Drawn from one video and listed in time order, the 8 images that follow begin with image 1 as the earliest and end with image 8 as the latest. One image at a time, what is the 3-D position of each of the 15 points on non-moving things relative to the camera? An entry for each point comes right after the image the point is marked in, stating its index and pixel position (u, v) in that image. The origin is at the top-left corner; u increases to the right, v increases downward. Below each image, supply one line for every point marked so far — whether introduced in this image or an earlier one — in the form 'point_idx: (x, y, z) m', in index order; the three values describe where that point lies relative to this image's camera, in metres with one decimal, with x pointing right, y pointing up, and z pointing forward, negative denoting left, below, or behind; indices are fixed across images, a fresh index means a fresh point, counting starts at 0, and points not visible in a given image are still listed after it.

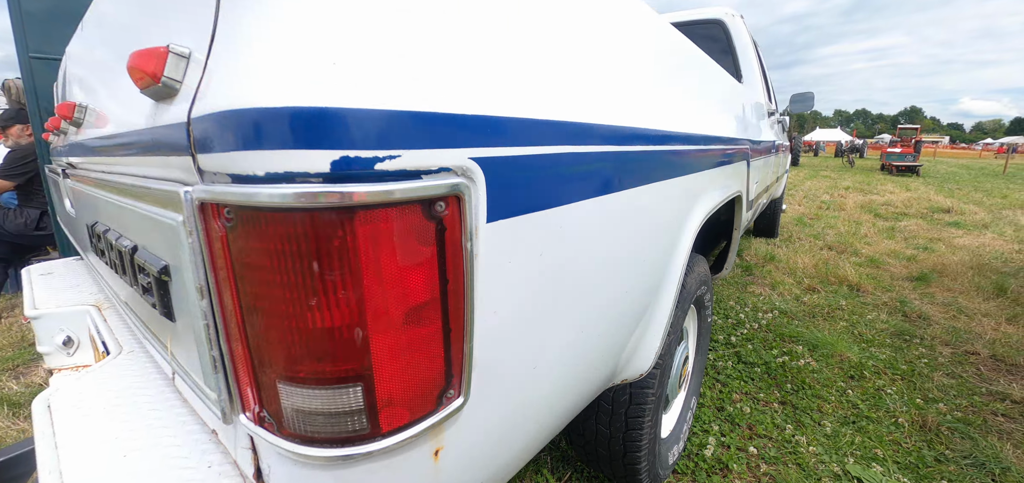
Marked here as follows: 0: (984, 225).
0: (+6.8, +0.2, +6.1) m
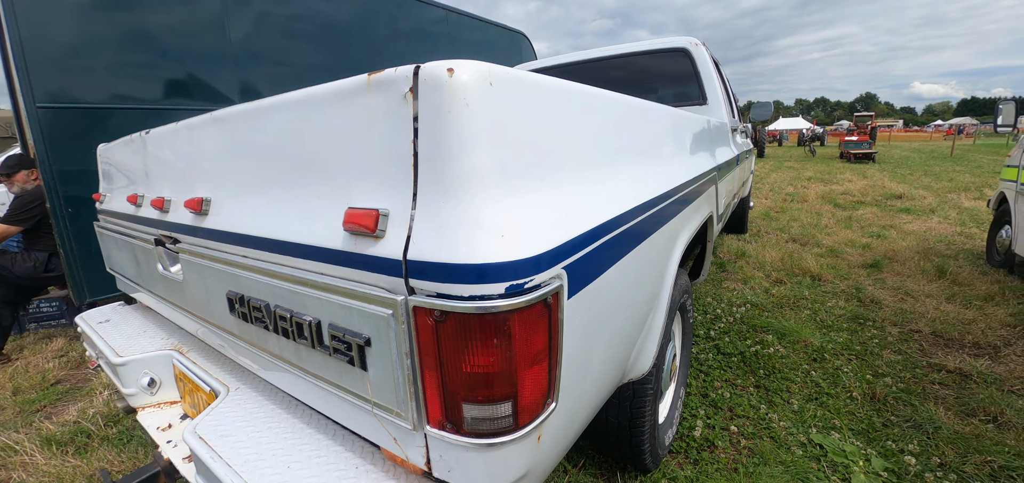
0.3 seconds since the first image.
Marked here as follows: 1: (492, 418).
0: (+6.6, +0.5, +6.6) m
1: (0.0, -0.3, +0.6) m
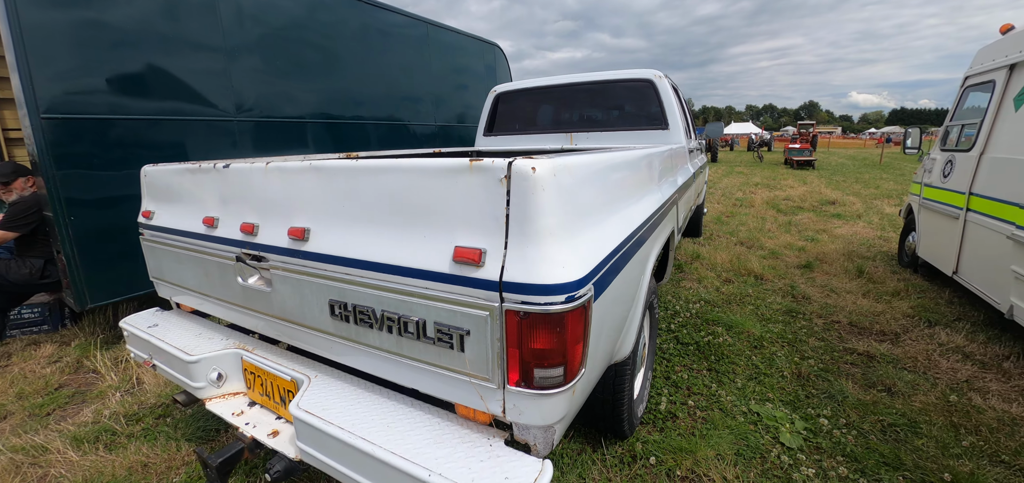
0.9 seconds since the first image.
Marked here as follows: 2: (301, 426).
0: (+6.2, +0.5, +7.5) m
1: (+0.1, -0.3, +1.0) m
2: (-0.6, -0.5, +1.2) m
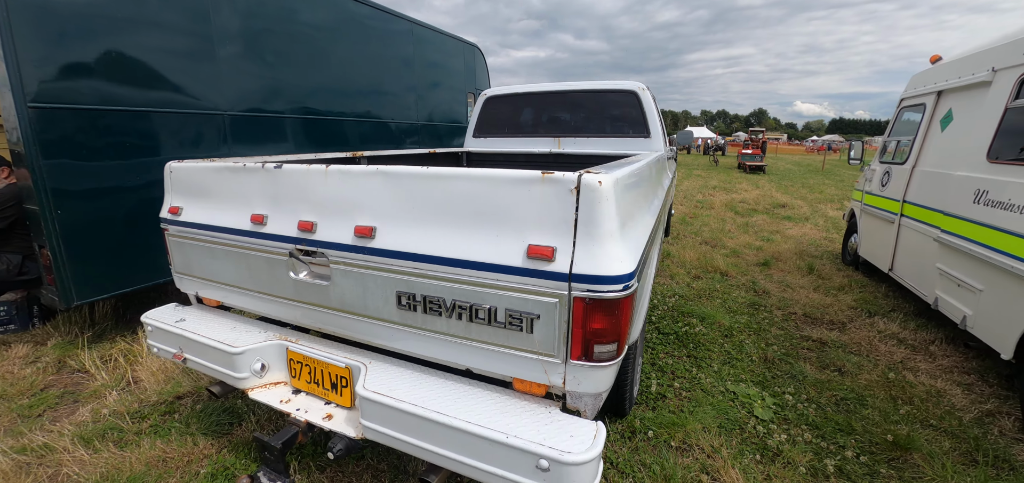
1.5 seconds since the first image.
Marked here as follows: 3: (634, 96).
0: (+5.8, +0.5, +8.2) m
1: (+0.2, -0.3, +1.2) m
2: (-0.4, -0.5, +1.3) m
3: (+1.2, +1.4, +3.9) m
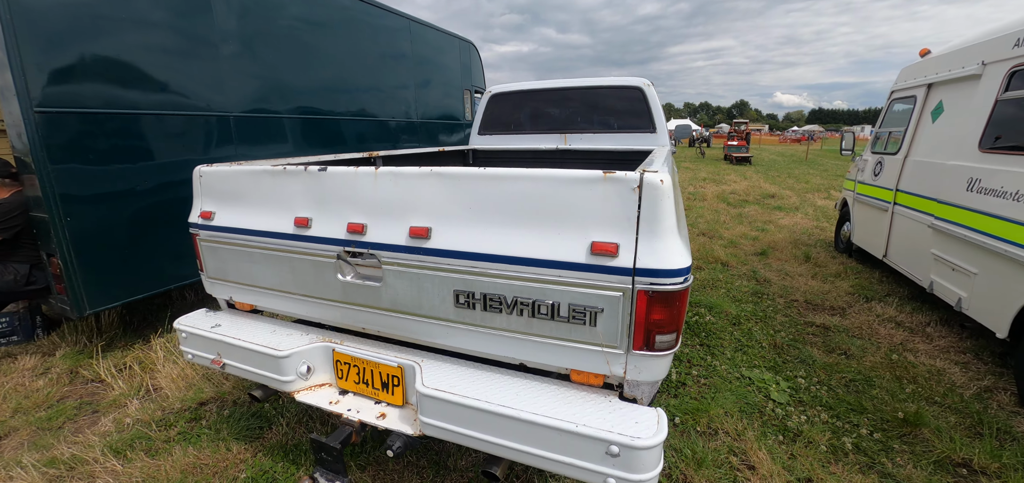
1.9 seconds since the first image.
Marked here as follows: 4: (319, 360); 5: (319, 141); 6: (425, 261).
0: (+5.7, +0.7, +8.5) m
1: (+0.4, -0.3, +1.2) m
2: (-0.3, -0.5, +1.3) m
3: (+1.2, +1.4, +4.0) m
4: (-0.8, -0.5, +1.7) m
5: (-2.2, +1.1, +4.6) m
6: (-0.3, -0.1, +1.4) m
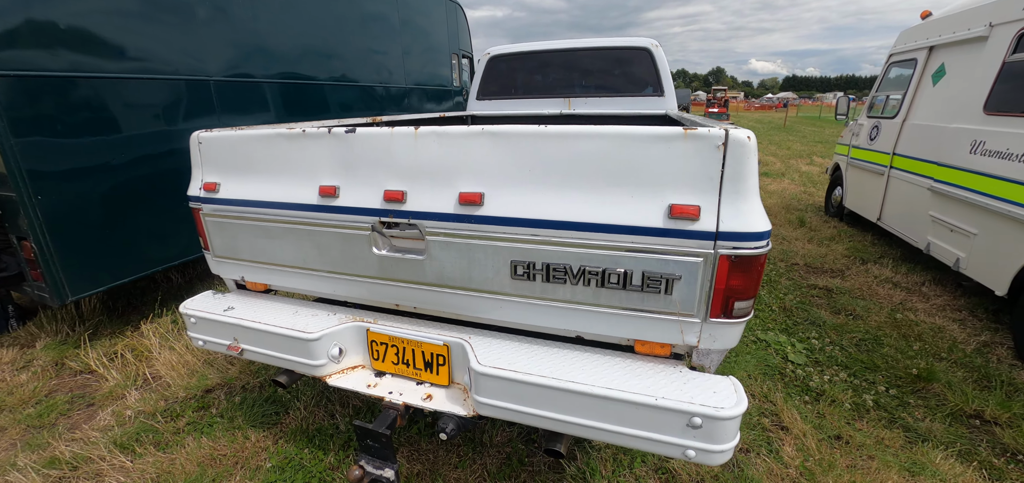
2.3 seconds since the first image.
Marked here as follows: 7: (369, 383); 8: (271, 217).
0: (+5.5, +1.4, +8.6) m
1: (+0.6, -0.2, +1.2) m
2: (-0.1, -0.4, +1.3) m
3: (+1.3, +1.7, +3.8) m
4: (-0.6, -0.4, +1.6) m
5: (-2.2, +1.4, +4.3) m
6: (-0.1, 0.0, +1.3) m
7: (-0.5, -0.5, +1.5) m
8: (-0.9, +0.1, +1.6) m
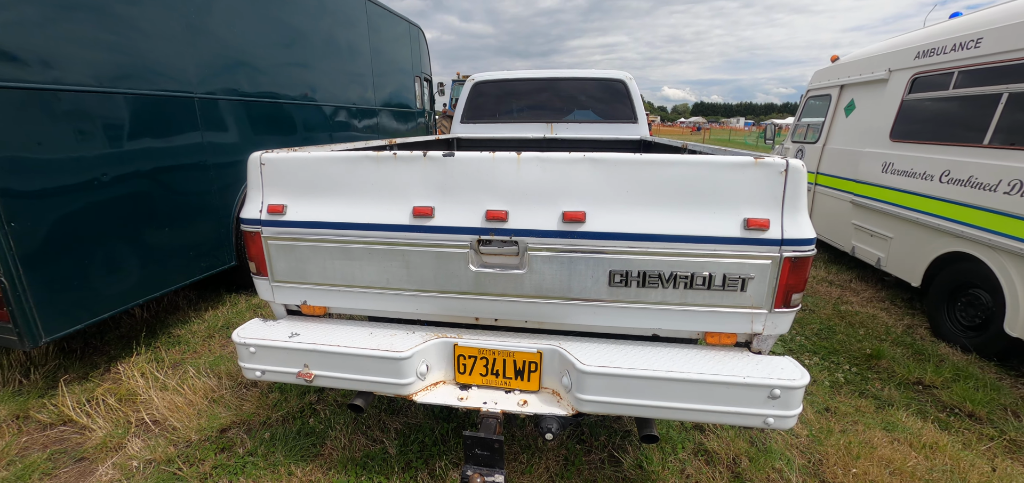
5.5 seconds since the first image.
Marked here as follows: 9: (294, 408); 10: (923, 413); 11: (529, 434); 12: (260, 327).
0: (+4.6, +1.2, +9.6) m
1: (+1.0, -0.2, +1.4) m
2: (+0.3, -0.5, +1.4) m
3: (+1.1, +1.6, +4.3) m
4: (-0.3, -0.5, +1.7) m
5: (-2.3, +1.1, +4.2) m
6: (+0.2, 0.0, +1.5) m
7: (-0.2, -0.6, +1.6) m
8: (-0.6, 0.0, +1.7) m
9: (-1.3, -1.0, +2.5) m
10: (+2.4, -1.0, +2.4) m
11: (+0.1, -1.0, +2.1) m
12: (-1.1, -0.4, +1.8) m
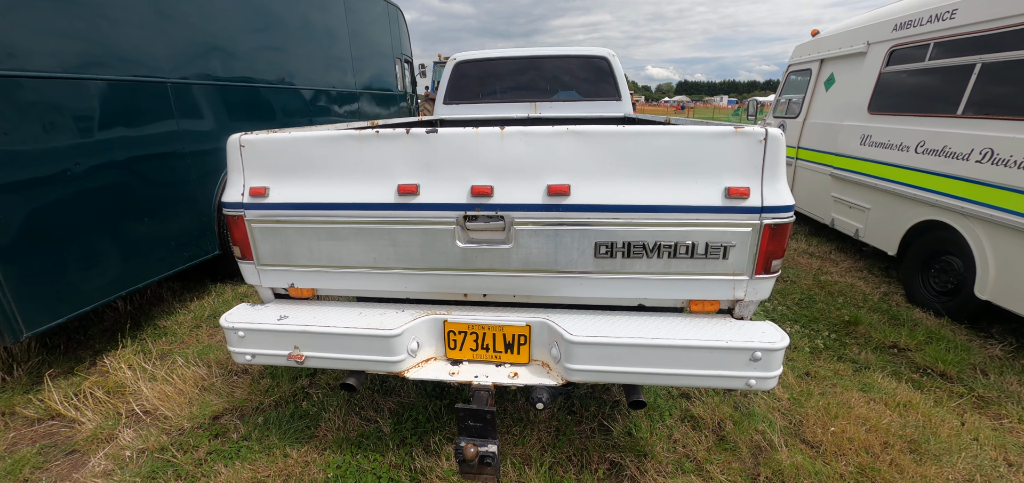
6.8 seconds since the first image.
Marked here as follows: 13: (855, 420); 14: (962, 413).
0: (+4.3, +1.7, +9.7) m
1: (+0.9, -0.1, +1.5) m
2: (+0.2, -0.4, +1.5) m
3: (+0.9, +1.8, +4.2) m
4: (-0.3, -0.4, +1.7) m
5: (-2.5, +1.2, +4.1) m
6: (+0.2, +0.1, +1.5) m
7: (-0.3, -0.5, +1.6) m
8: (-0.7, +0.1, +1.6) m
9: (-1.3, -0.9, +2.5) m
10: (+2.3, -0.8, +2.5) m
11: (0.0, -0.8, +2.2) m
12: (-1.1, -0.3, +1.8) m
13: (+1.7, -0.9, +2.1) m
14: (+2.4, -0.9, +2.2) m
